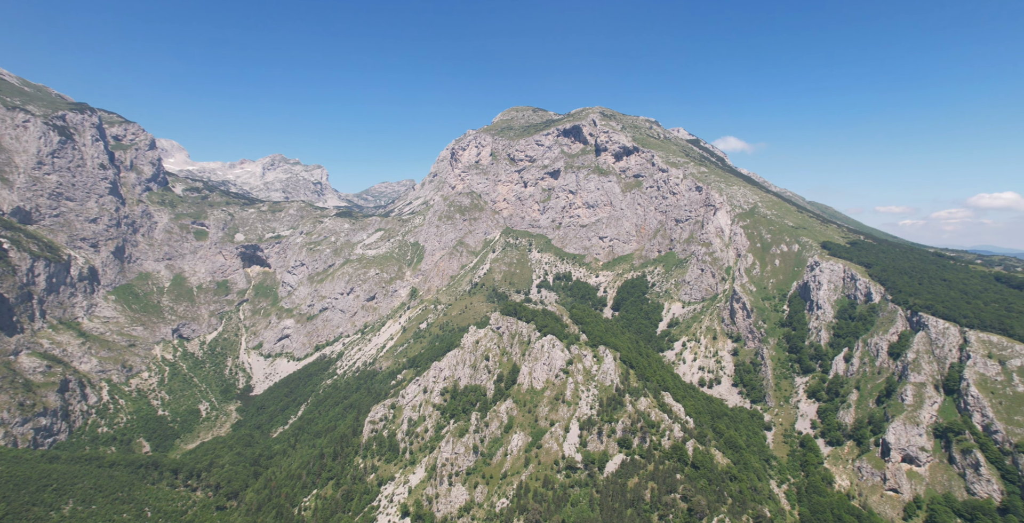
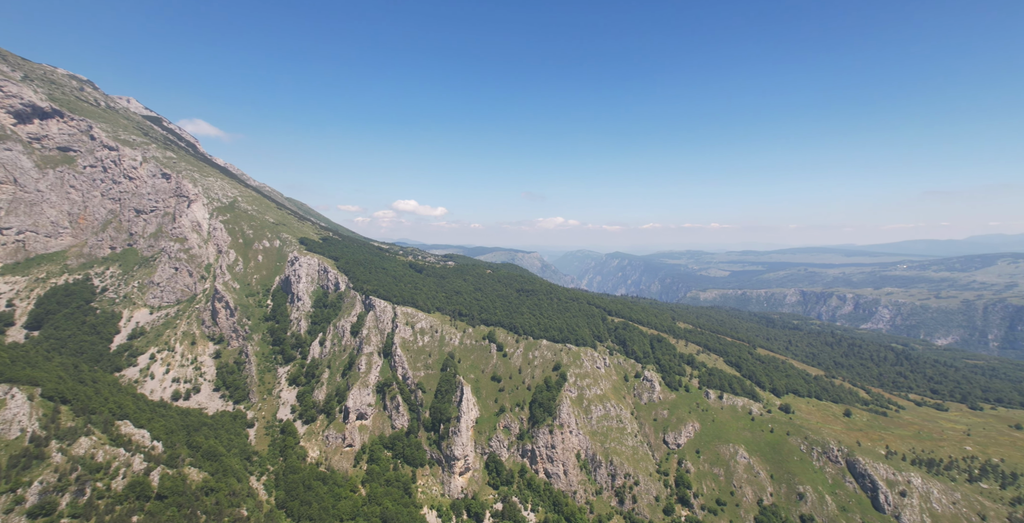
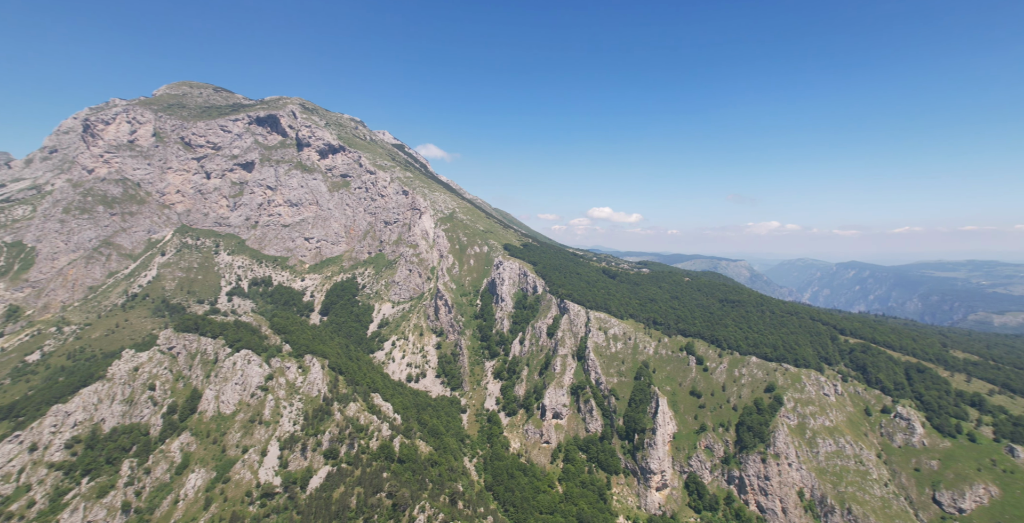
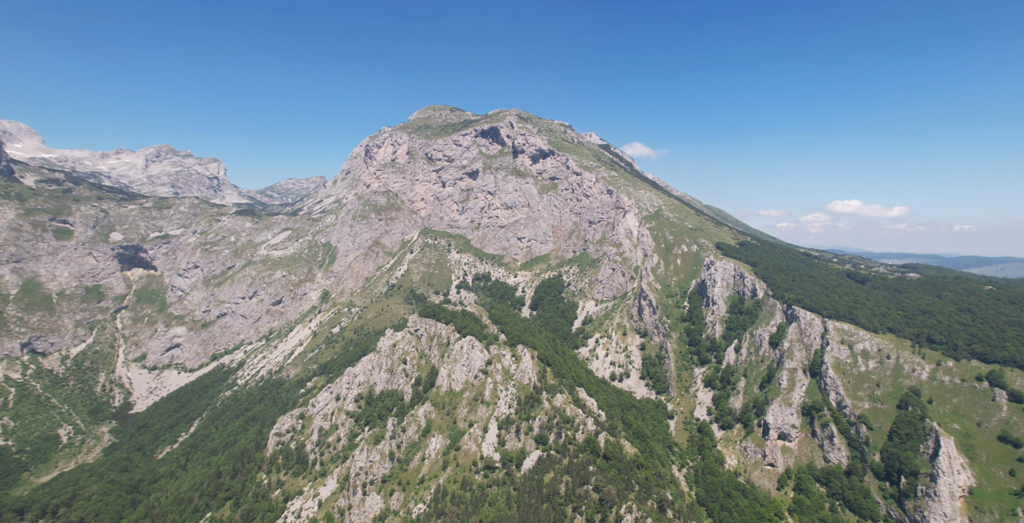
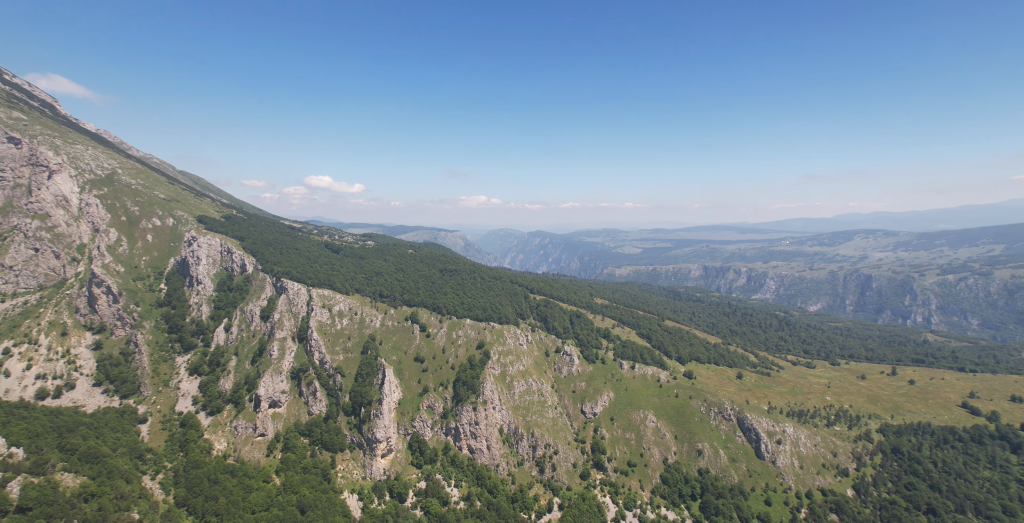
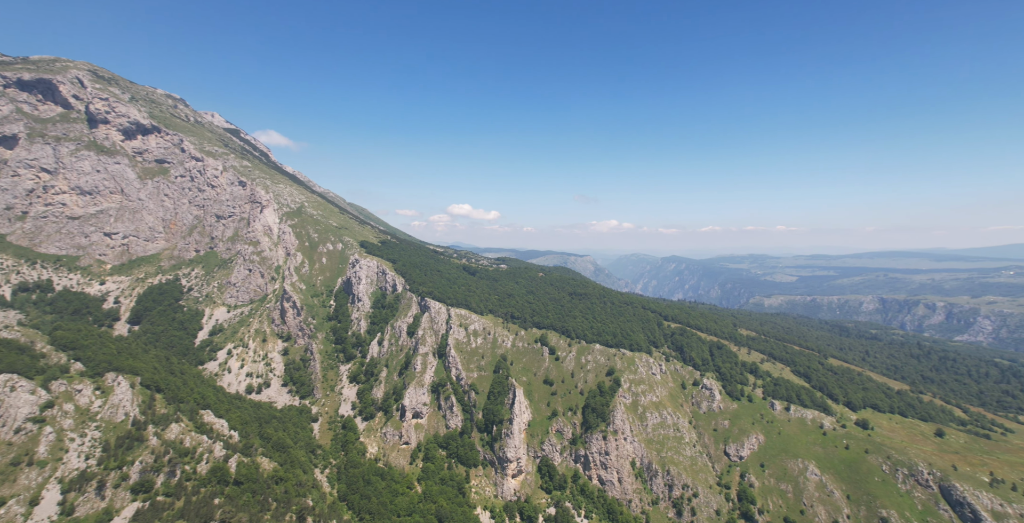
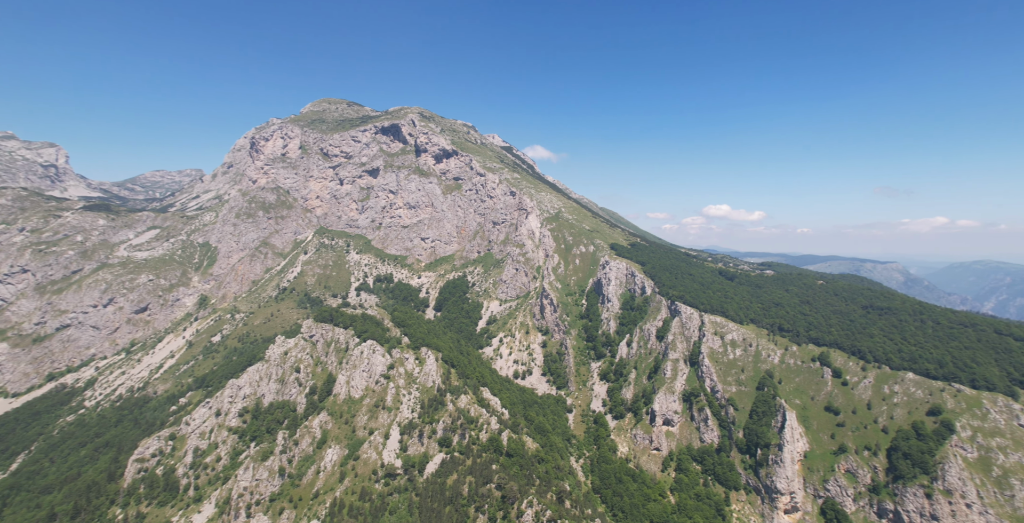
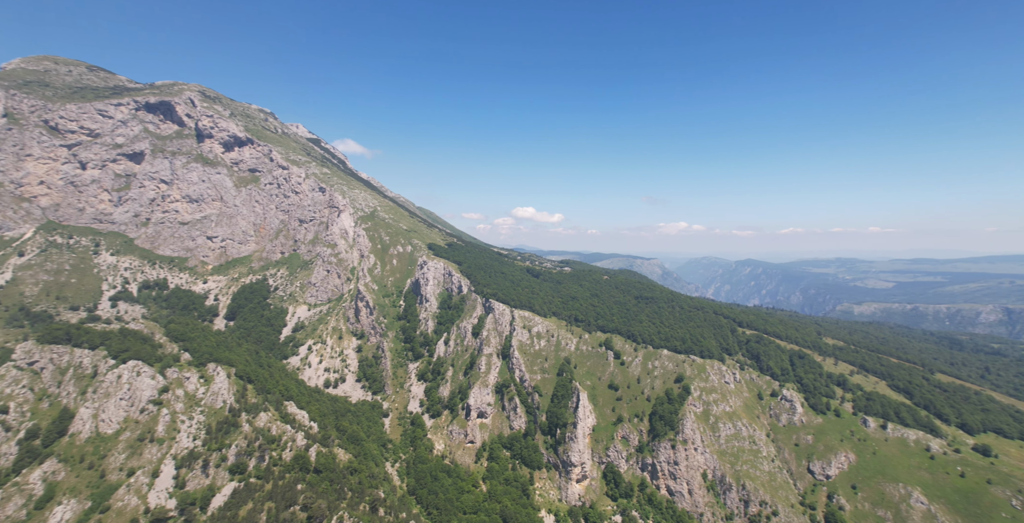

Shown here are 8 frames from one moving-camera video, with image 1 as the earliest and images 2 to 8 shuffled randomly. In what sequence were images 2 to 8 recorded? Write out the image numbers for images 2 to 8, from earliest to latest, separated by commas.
4, 7, 3, 8, 6, 2, 5
